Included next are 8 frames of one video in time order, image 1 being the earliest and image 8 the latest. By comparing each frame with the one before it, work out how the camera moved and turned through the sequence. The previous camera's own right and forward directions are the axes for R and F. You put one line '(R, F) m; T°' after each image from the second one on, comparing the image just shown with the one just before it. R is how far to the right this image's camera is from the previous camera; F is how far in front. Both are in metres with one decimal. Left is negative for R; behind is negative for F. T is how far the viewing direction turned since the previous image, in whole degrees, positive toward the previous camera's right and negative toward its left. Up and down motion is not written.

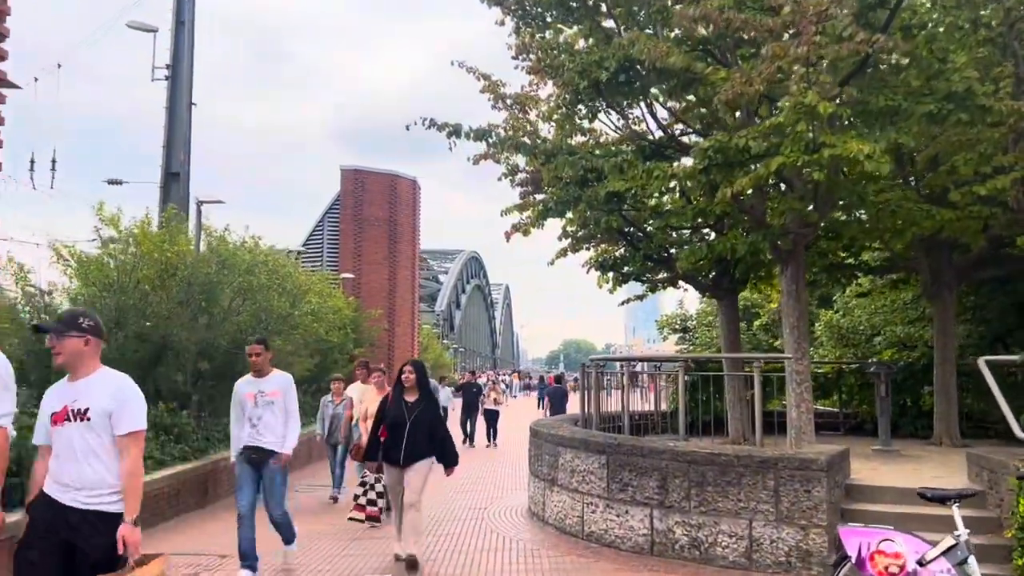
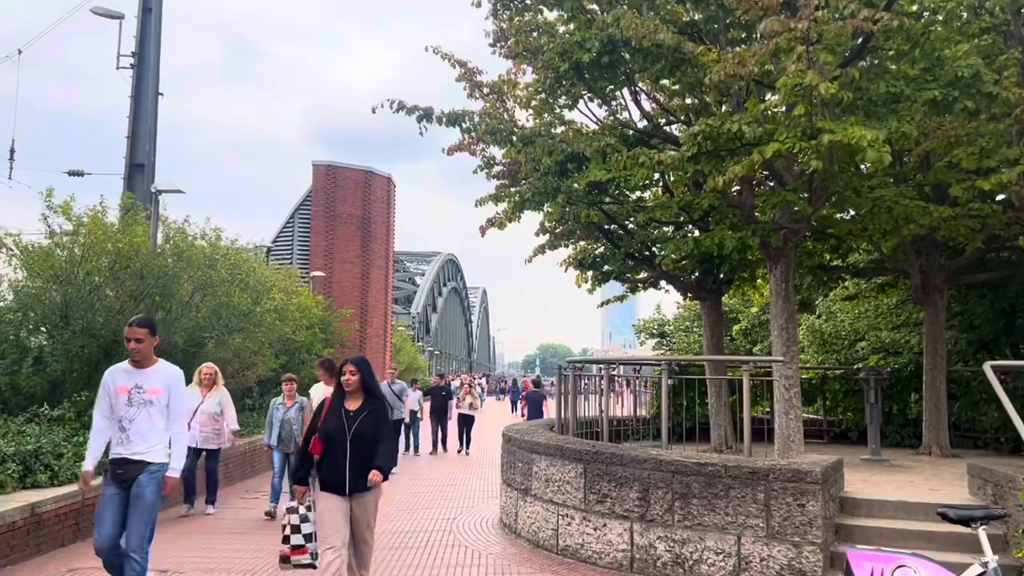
(0.0, +0.7) m; +2°
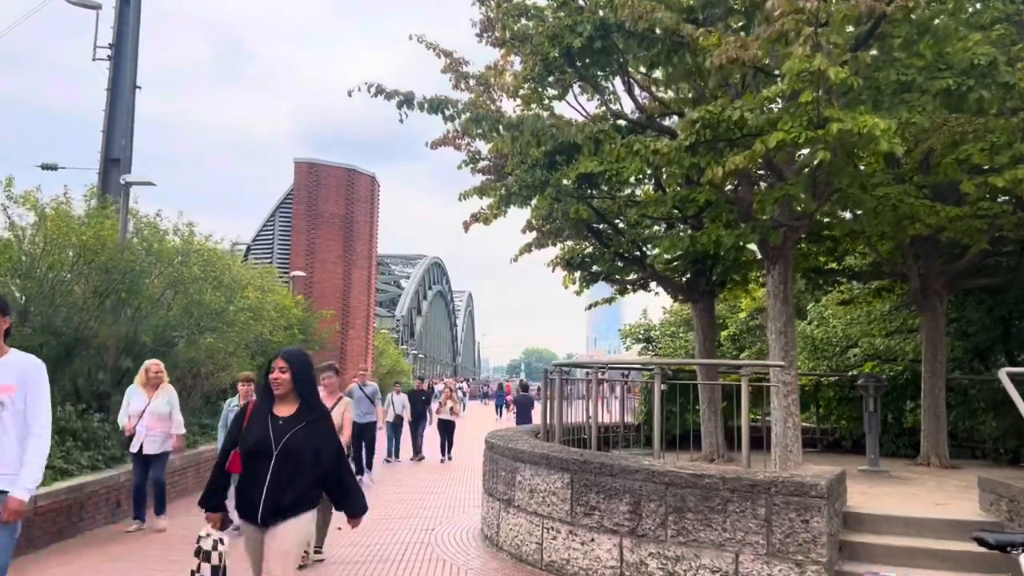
(0.0, +0.5) m; +1°
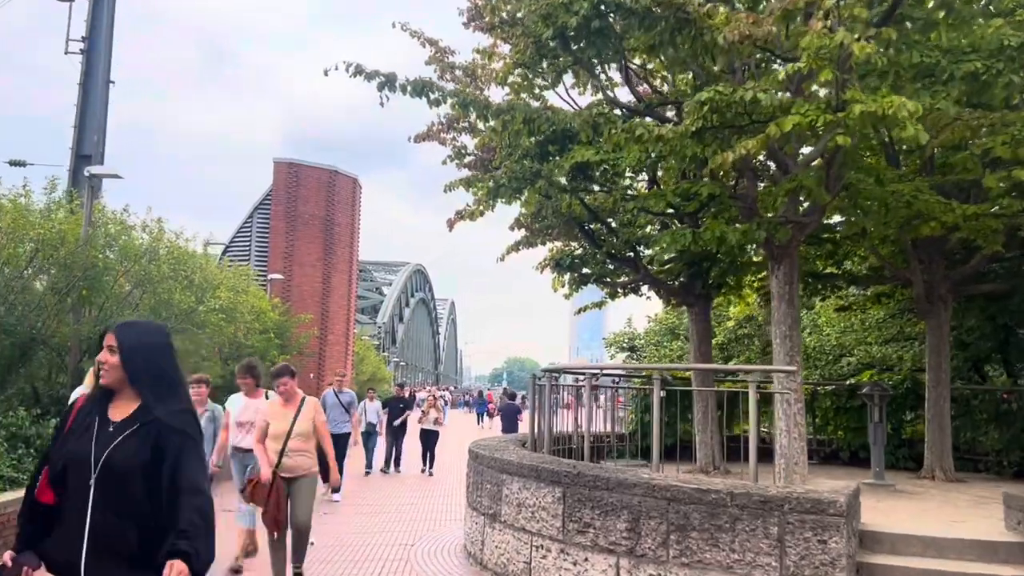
(-0.1, +0.6) m; +1°
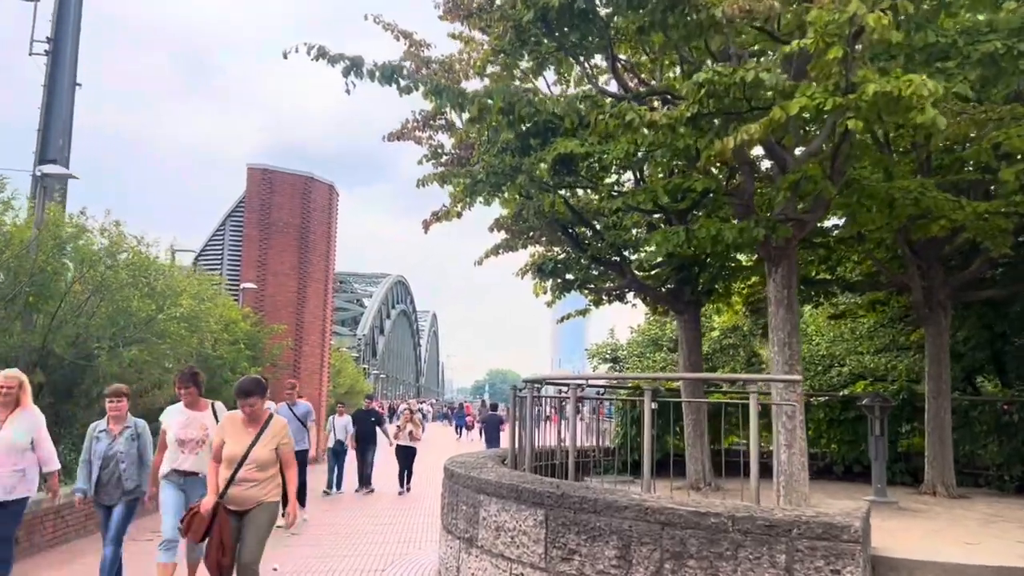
(0.0, +0.7) m; +1°
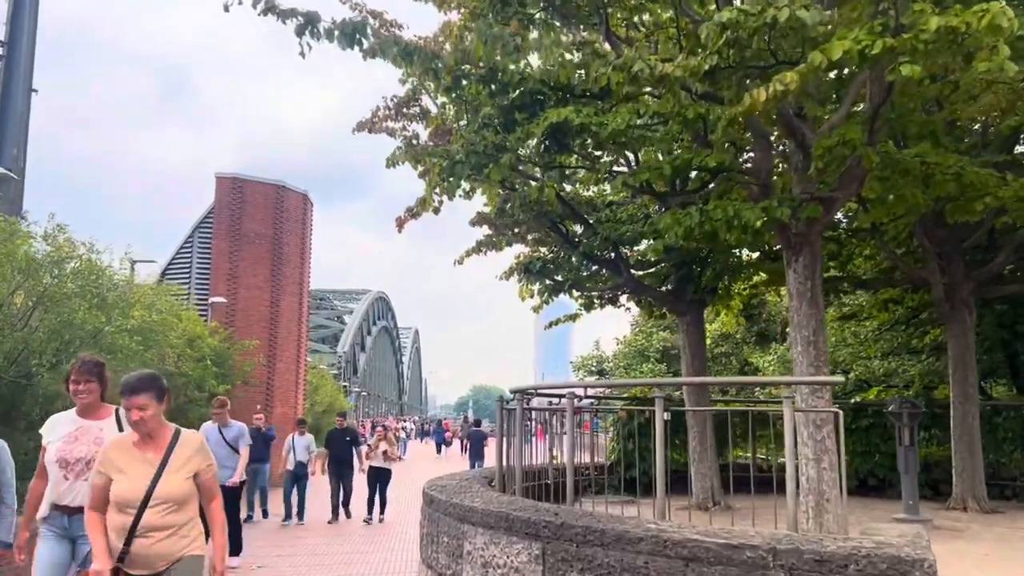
(0.0, +1.1) m; +1°
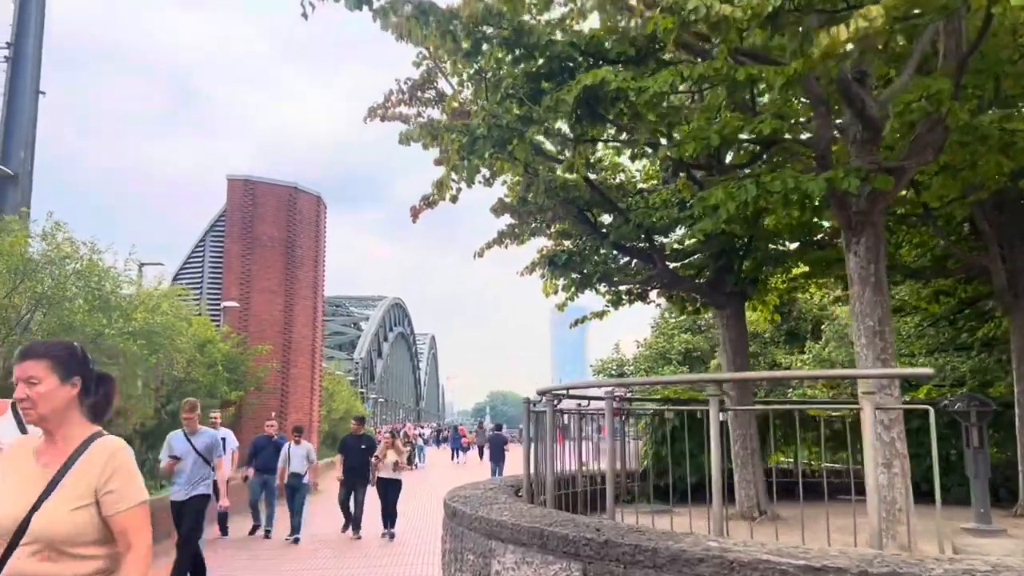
(-0.1, +0.7) m; -1°
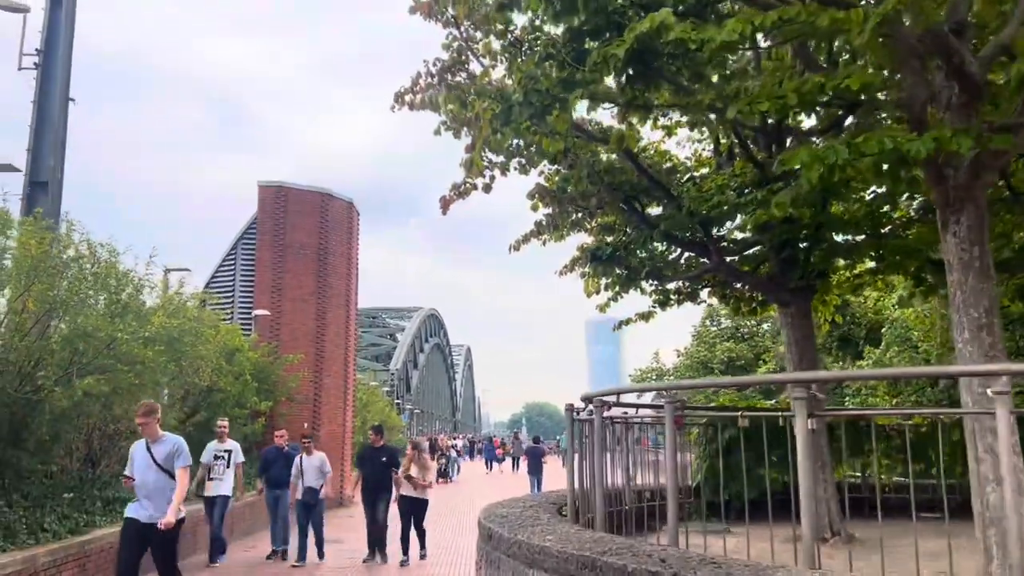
(0.0, +0.8) m; -2°
